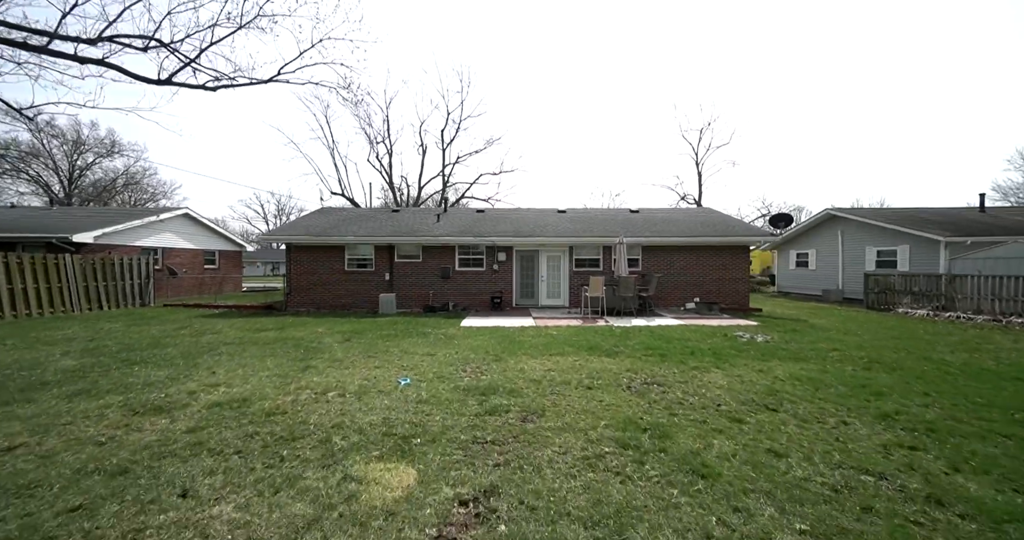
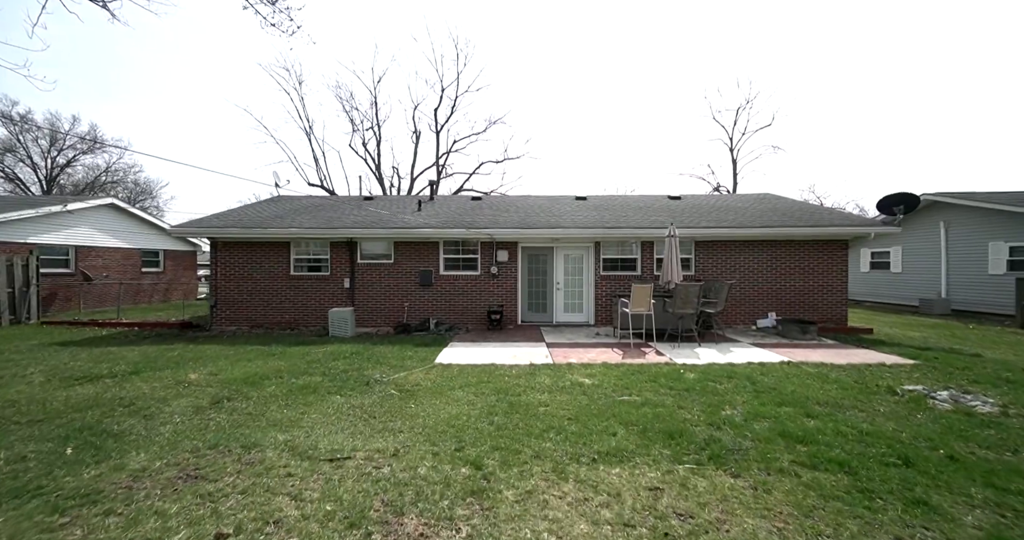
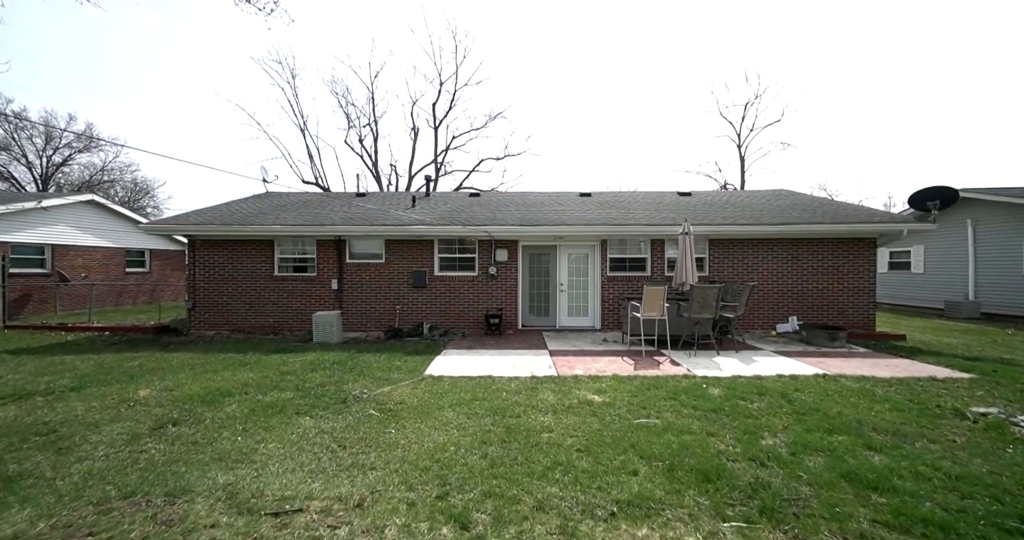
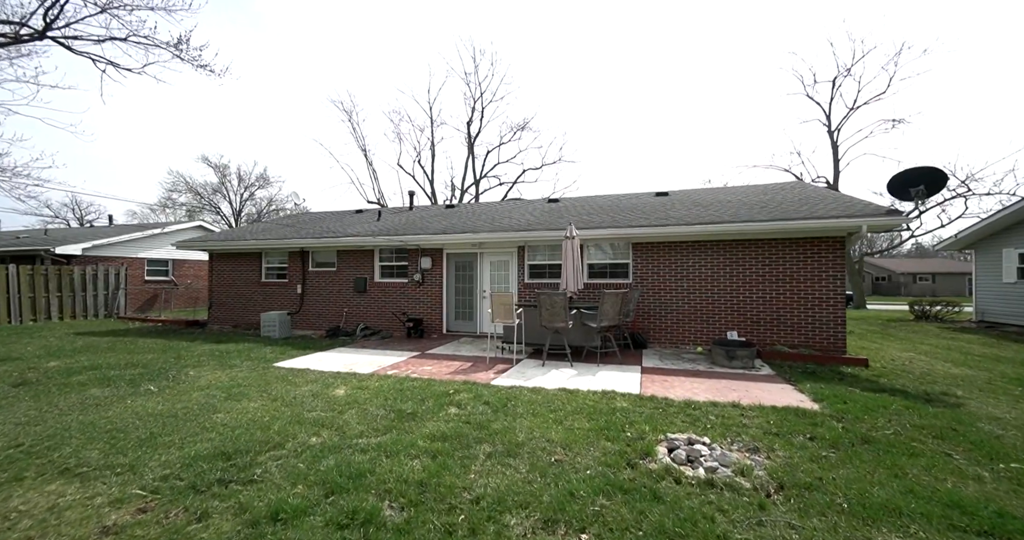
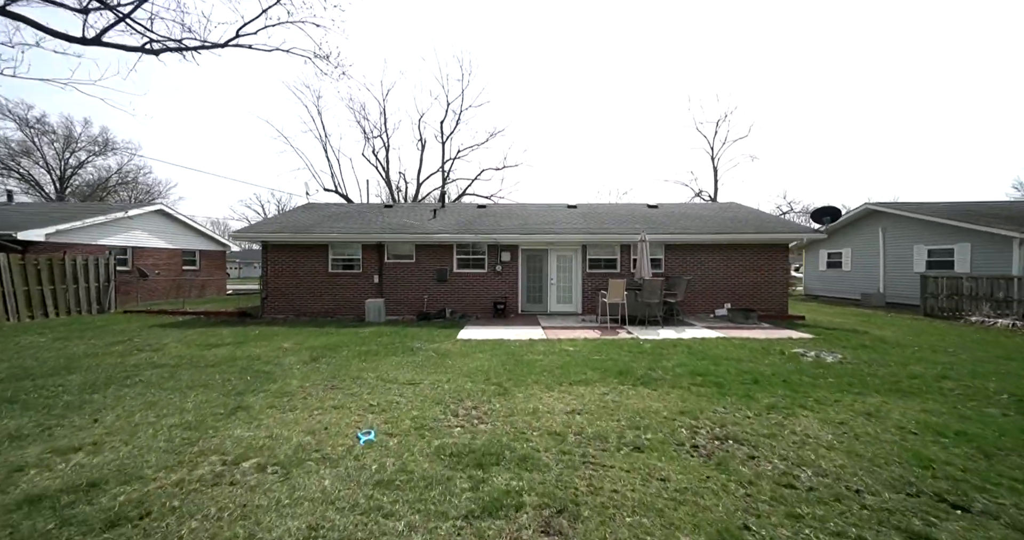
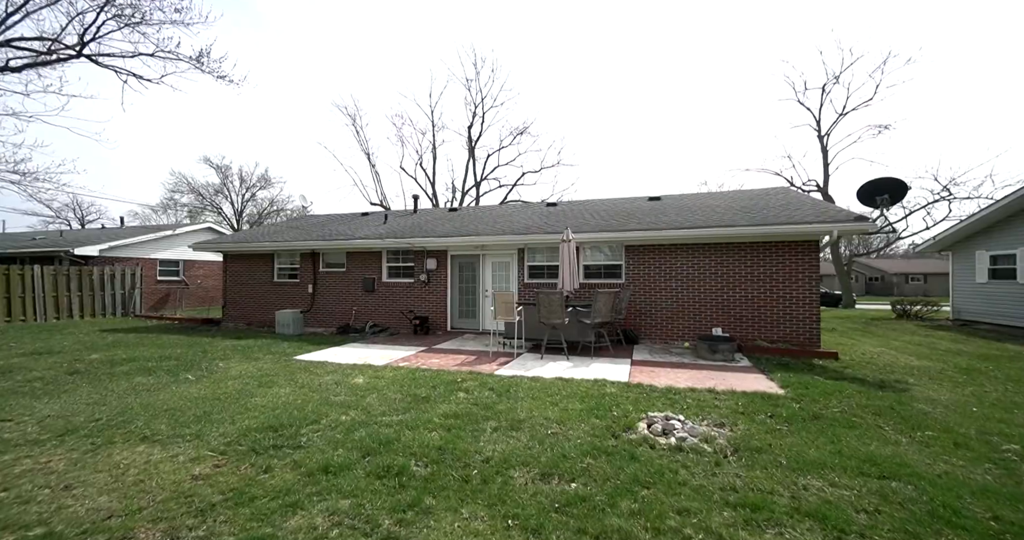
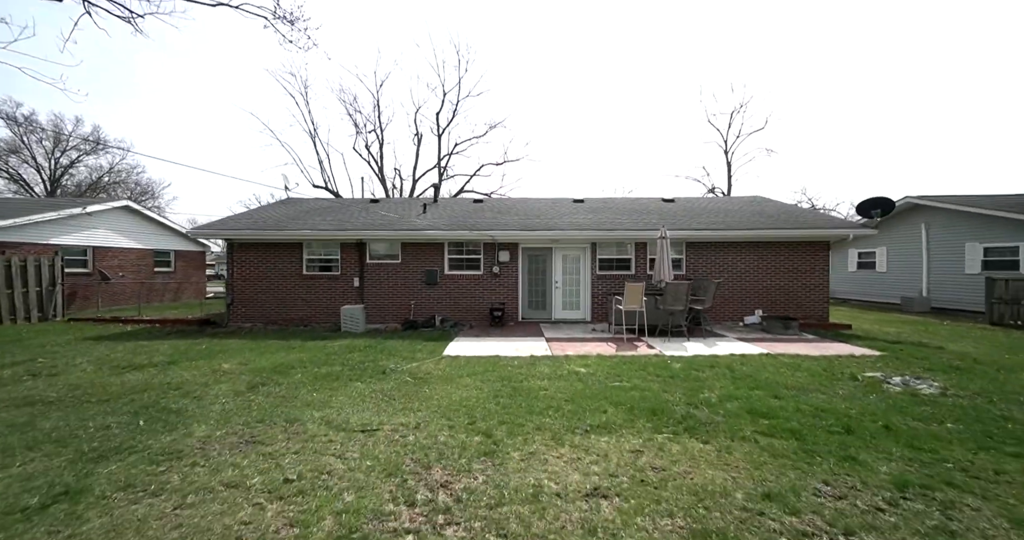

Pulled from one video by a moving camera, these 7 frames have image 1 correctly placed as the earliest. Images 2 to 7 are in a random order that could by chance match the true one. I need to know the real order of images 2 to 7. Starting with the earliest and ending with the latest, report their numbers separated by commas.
5, 7, 2, 3, 6, 4
